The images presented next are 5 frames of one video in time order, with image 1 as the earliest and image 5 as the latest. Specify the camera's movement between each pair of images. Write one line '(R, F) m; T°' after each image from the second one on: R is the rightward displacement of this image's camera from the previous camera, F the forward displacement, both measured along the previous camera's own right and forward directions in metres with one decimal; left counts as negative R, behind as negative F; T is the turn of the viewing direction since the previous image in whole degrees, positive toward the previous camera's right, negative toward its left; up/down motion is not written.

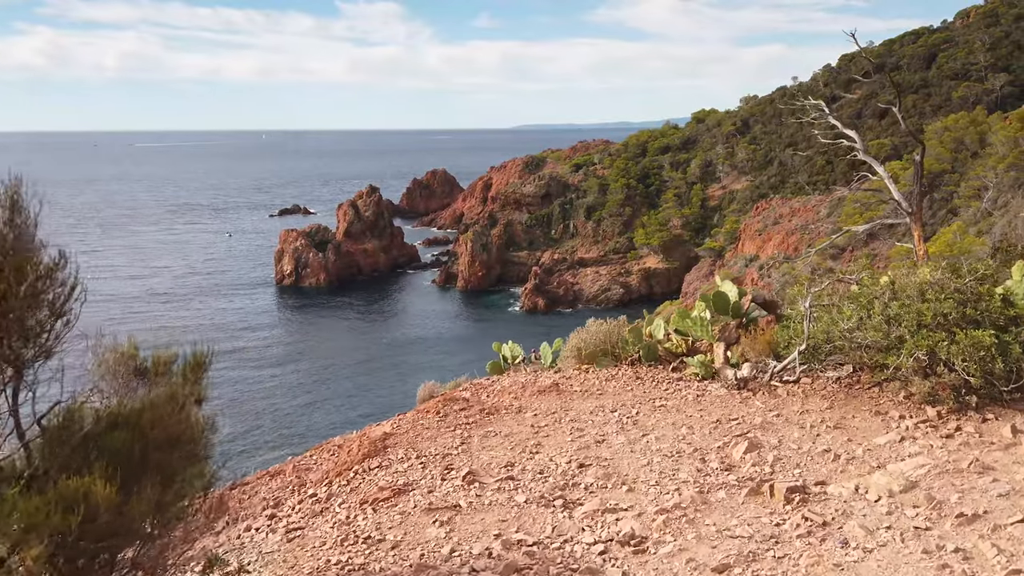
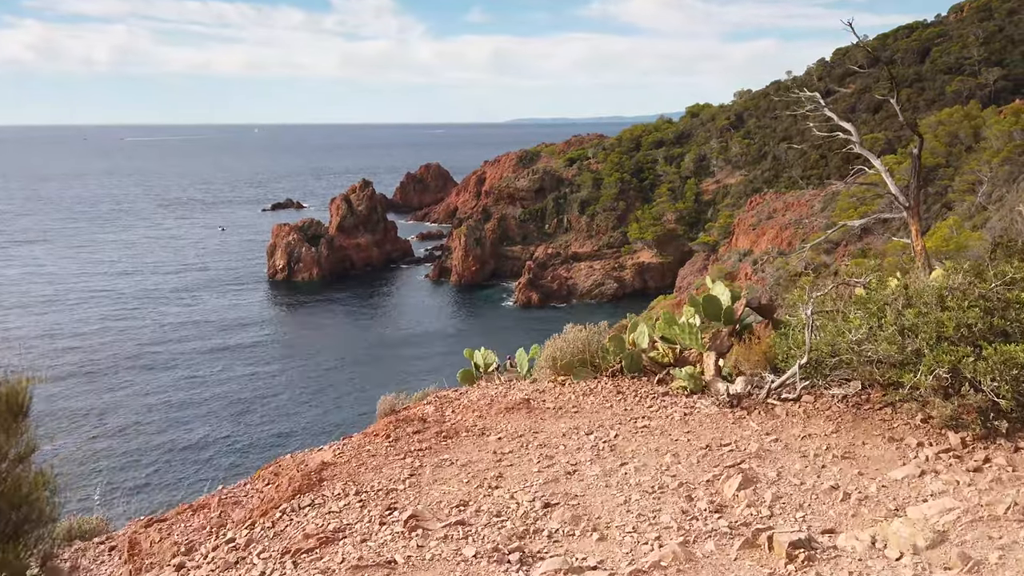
(+0.1, +0.4) m; 0°
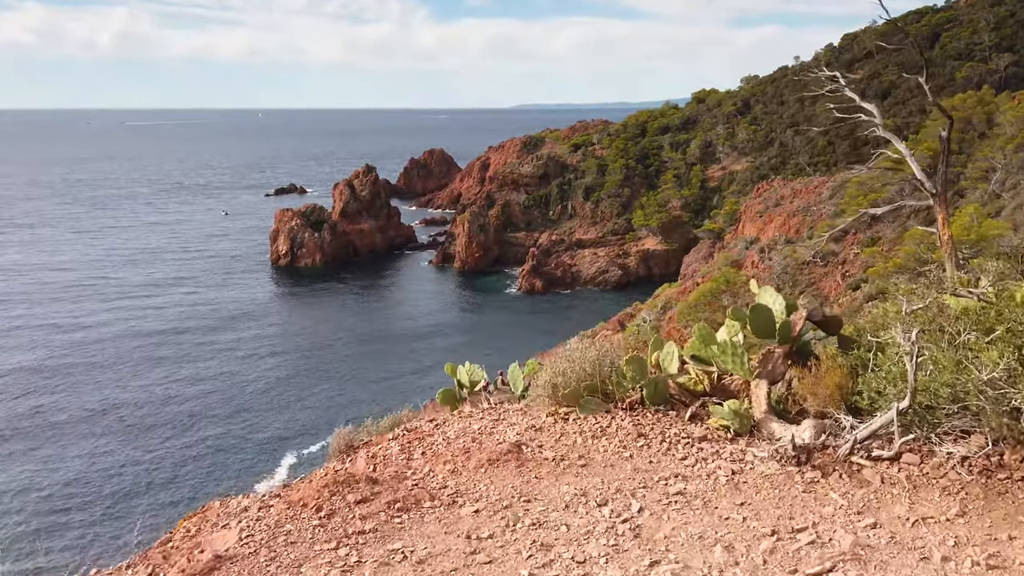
(+0.1, +0.8) m; 0°
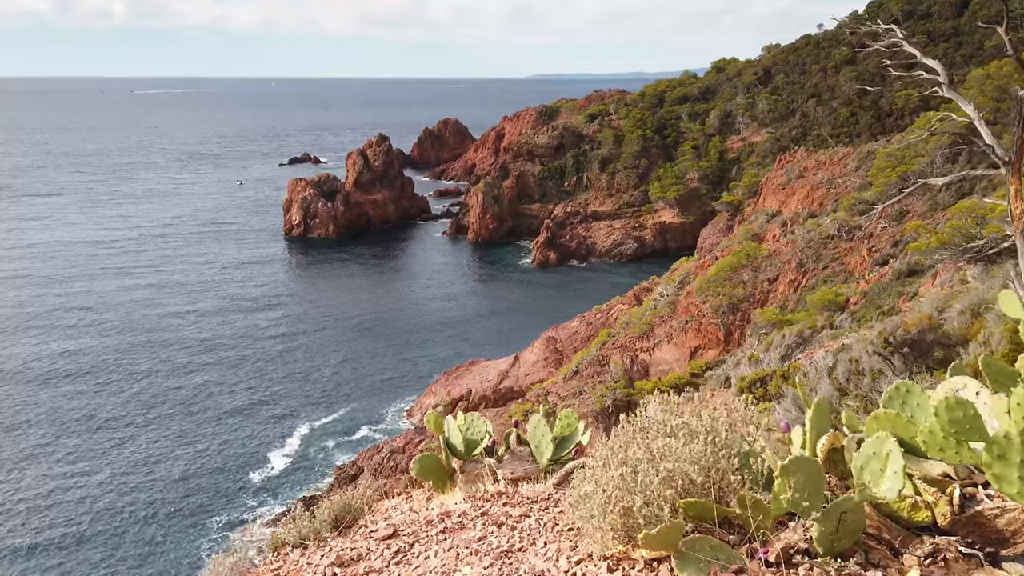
(0.0, +1.3) m; -1°
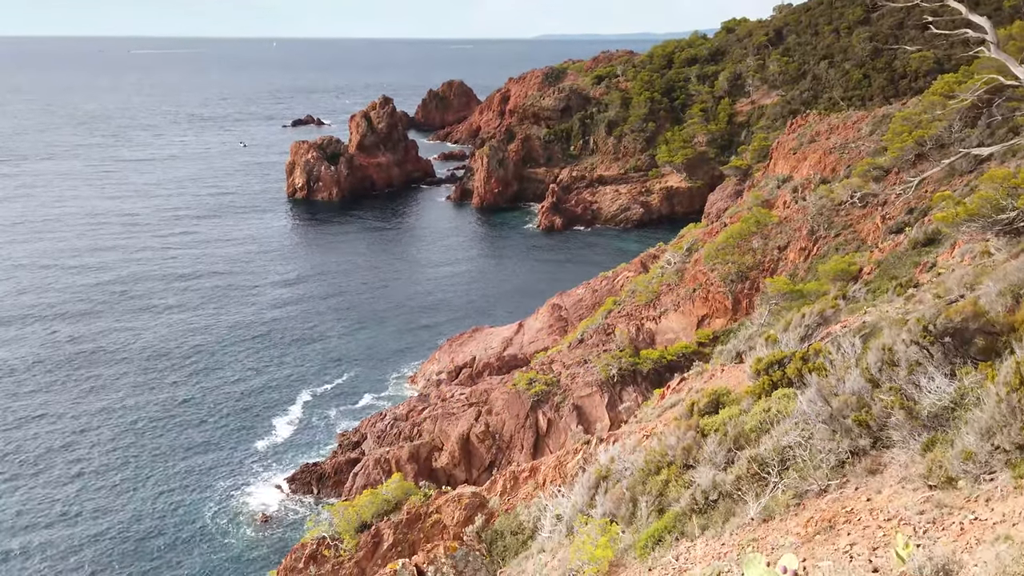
(0.0, +1.0) m; 0°
